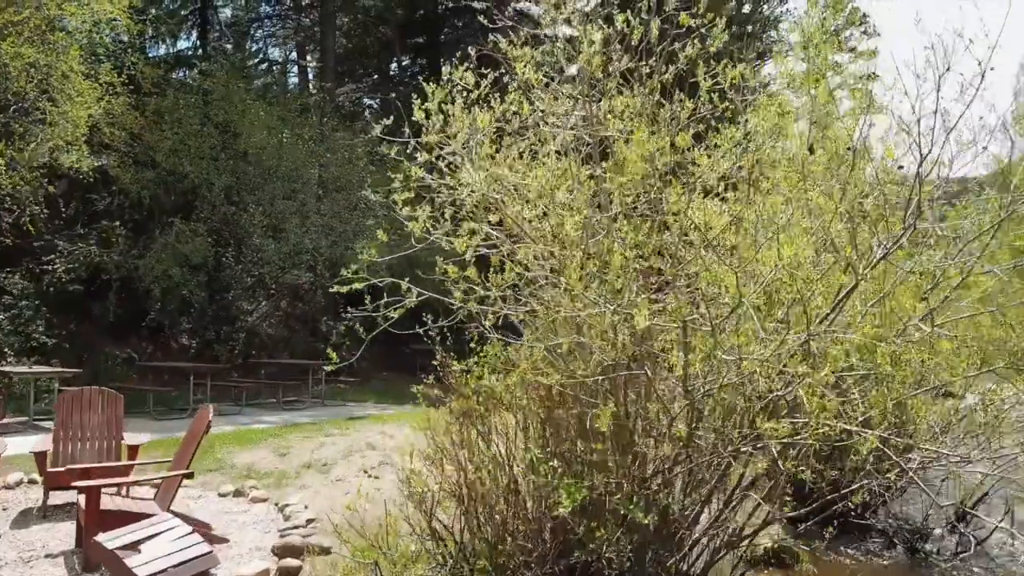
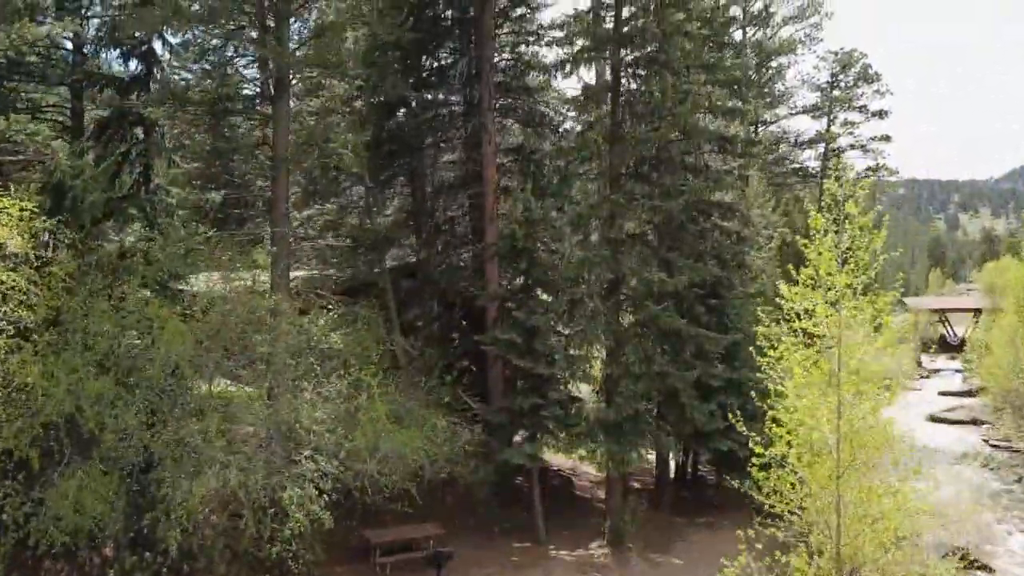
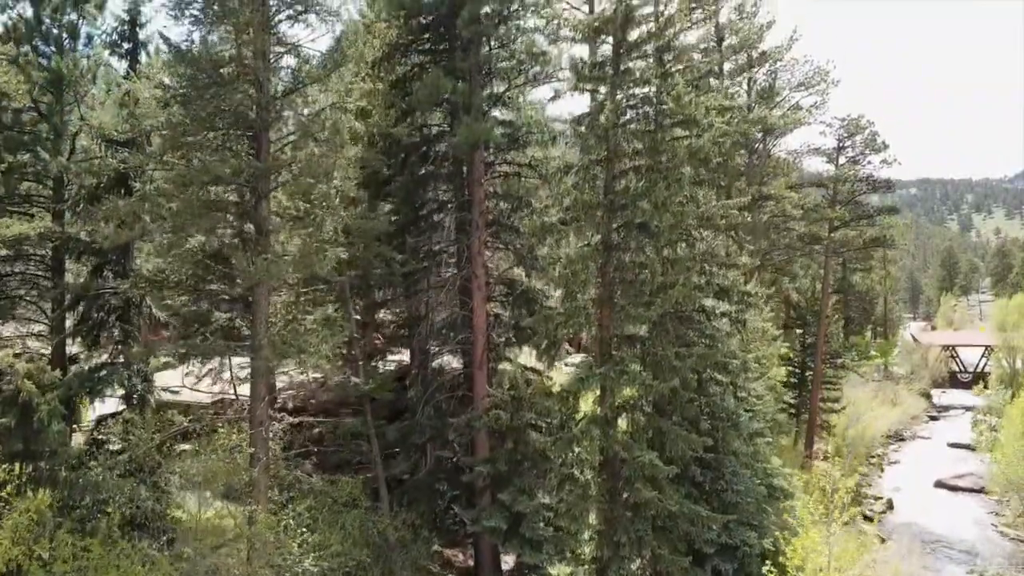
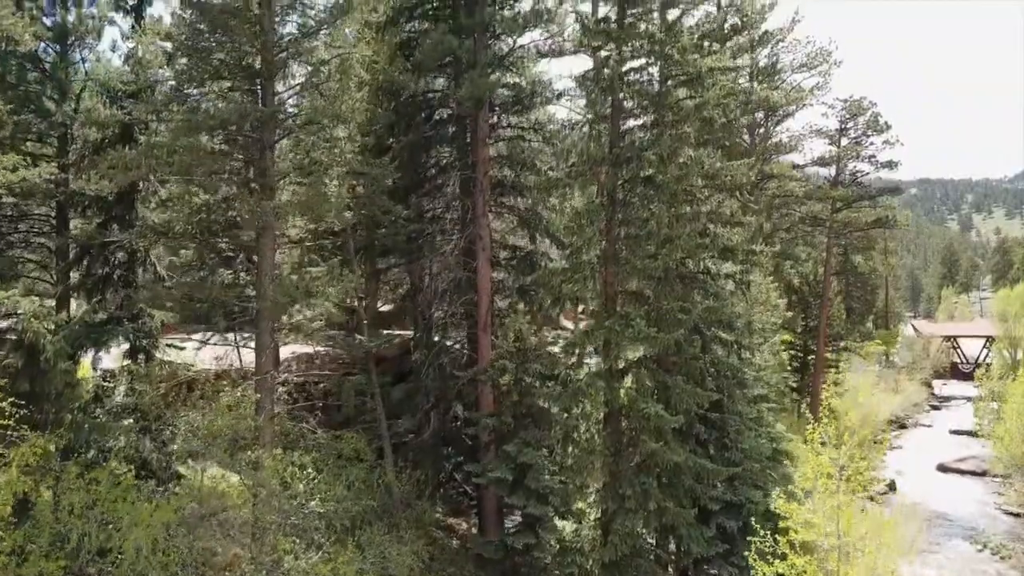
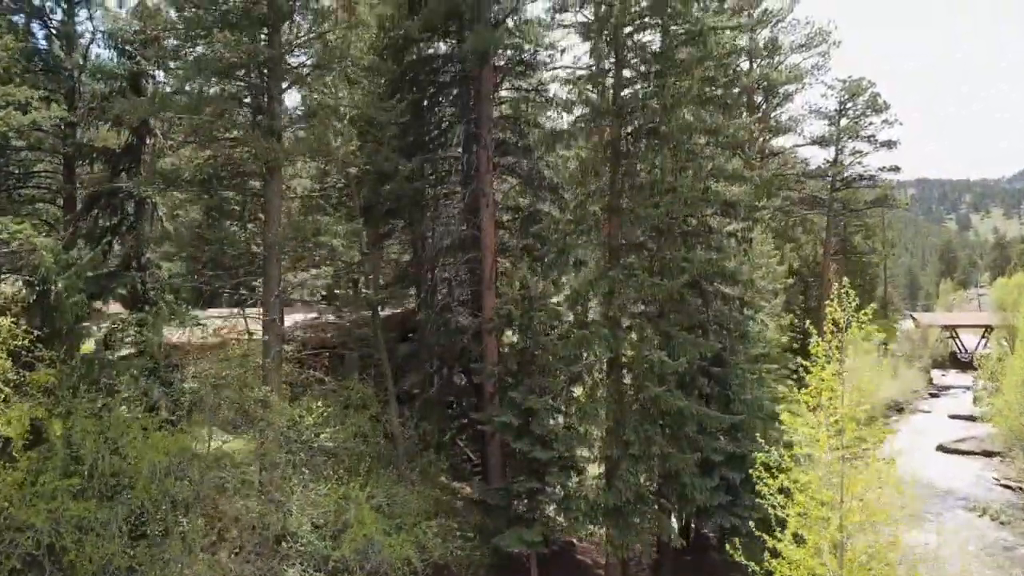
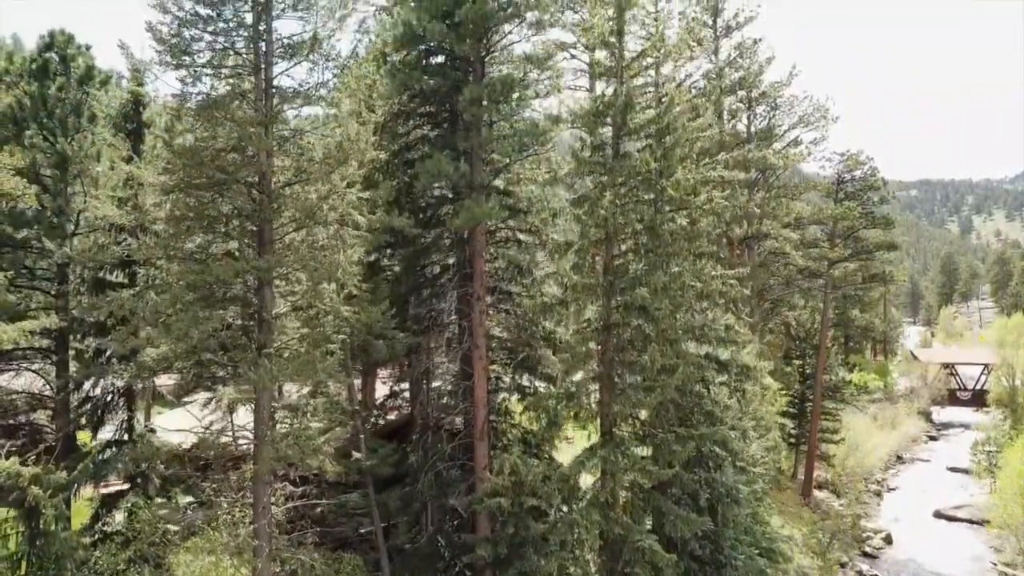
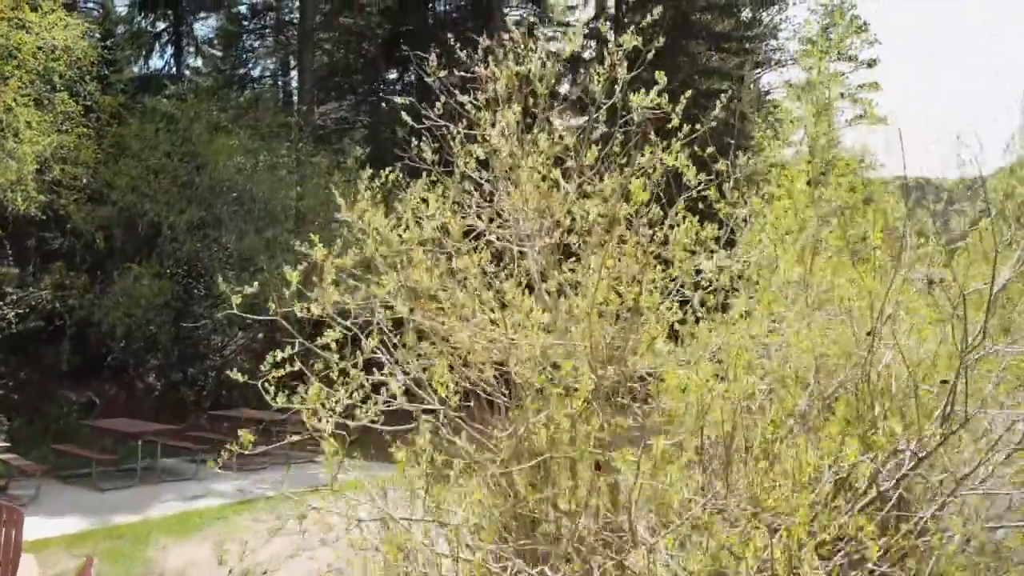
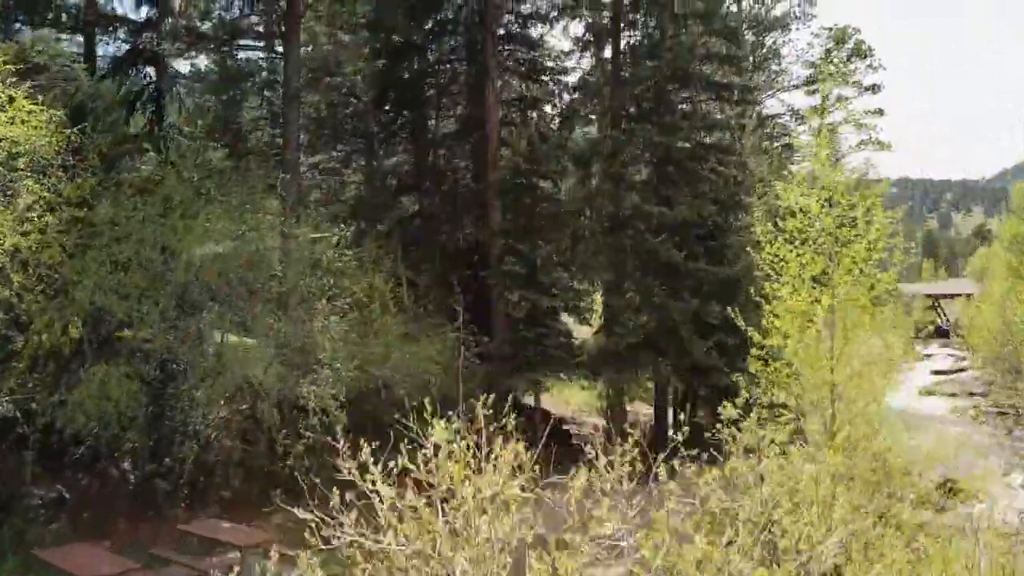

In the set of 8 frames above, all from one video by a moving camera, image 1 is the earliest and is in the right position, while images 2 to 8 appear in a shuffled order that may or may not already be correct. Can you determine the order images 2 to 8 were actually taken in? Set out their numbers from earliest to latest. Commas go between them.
7, 8, 2, 5, 4, 3, 6
